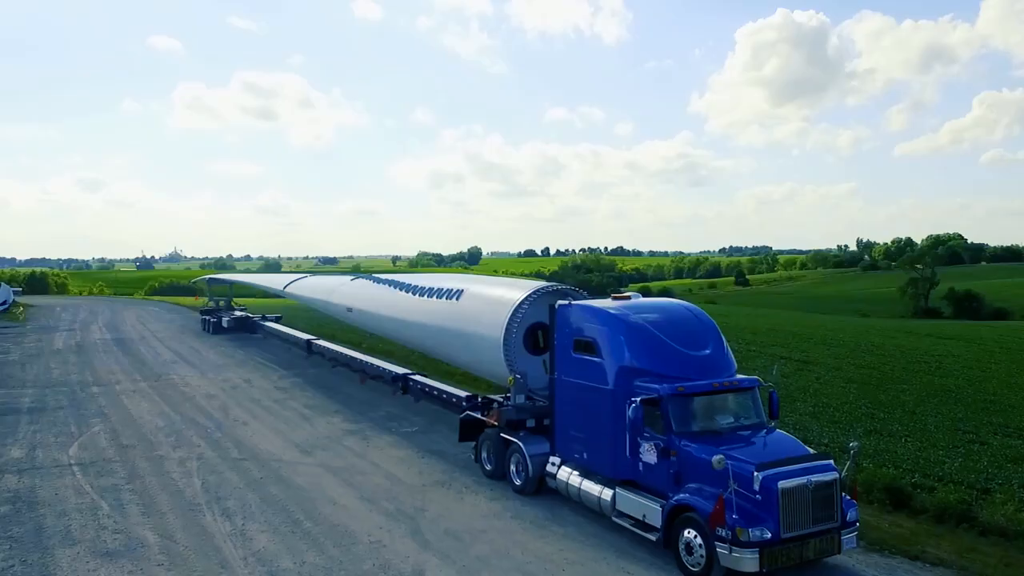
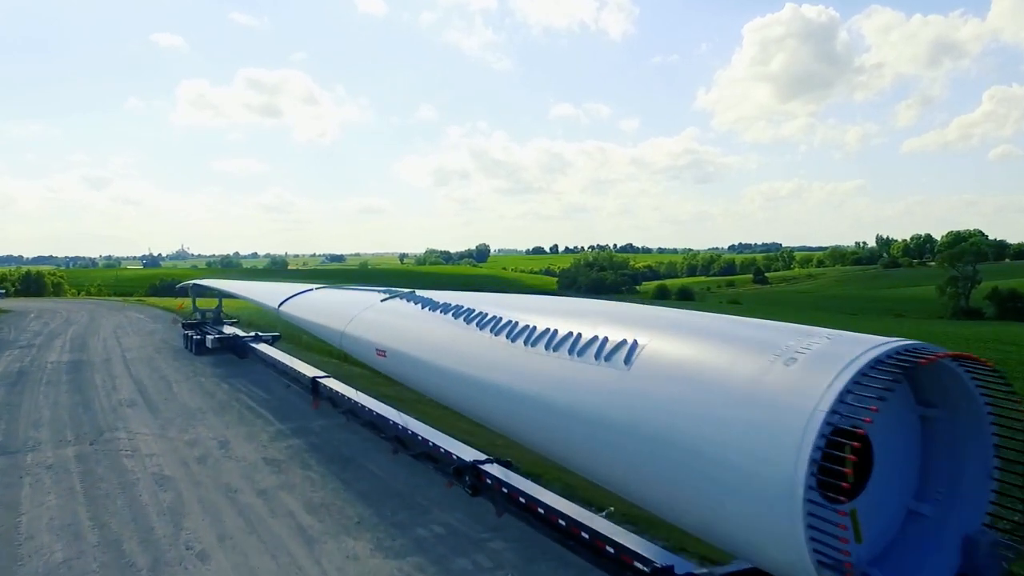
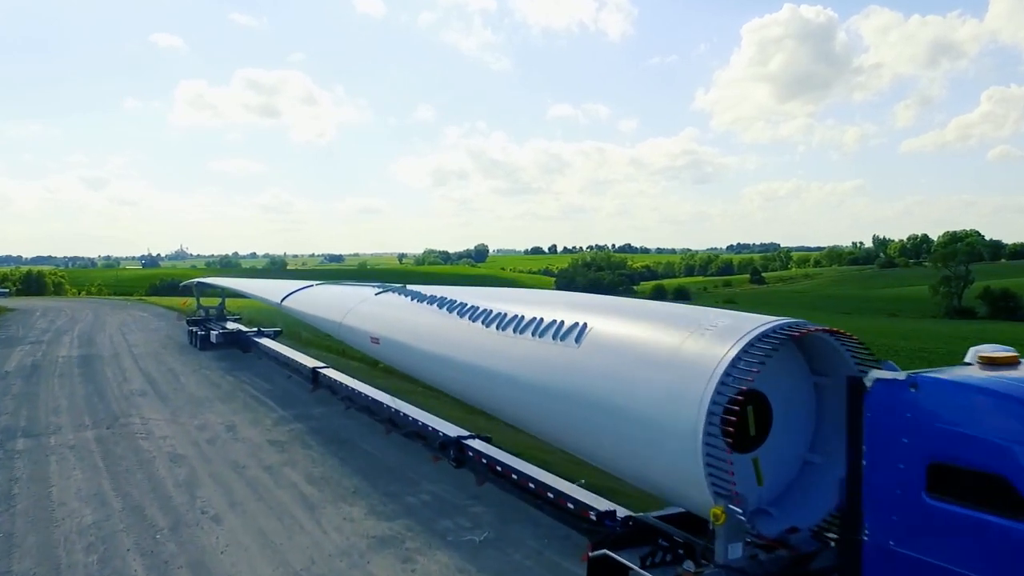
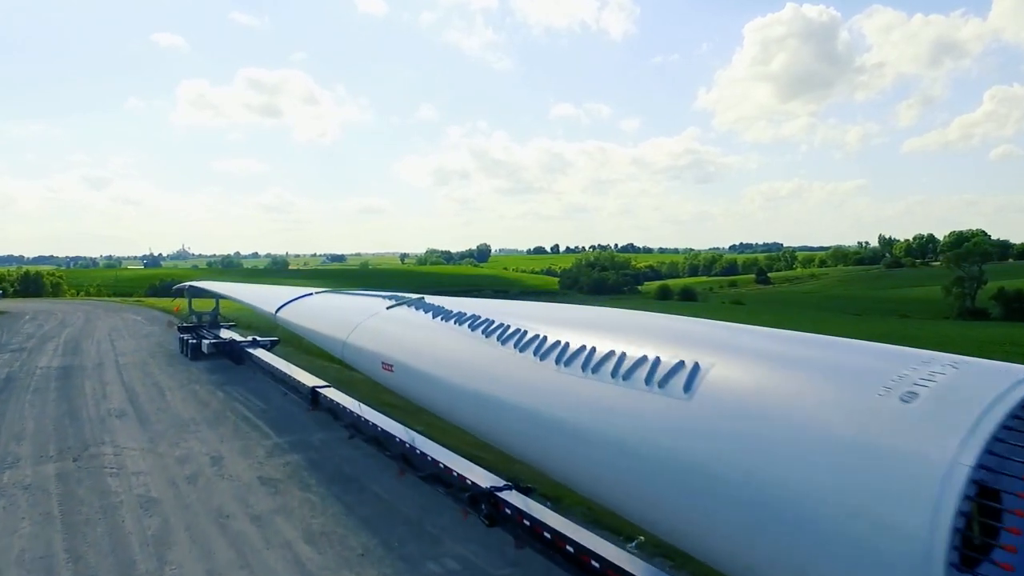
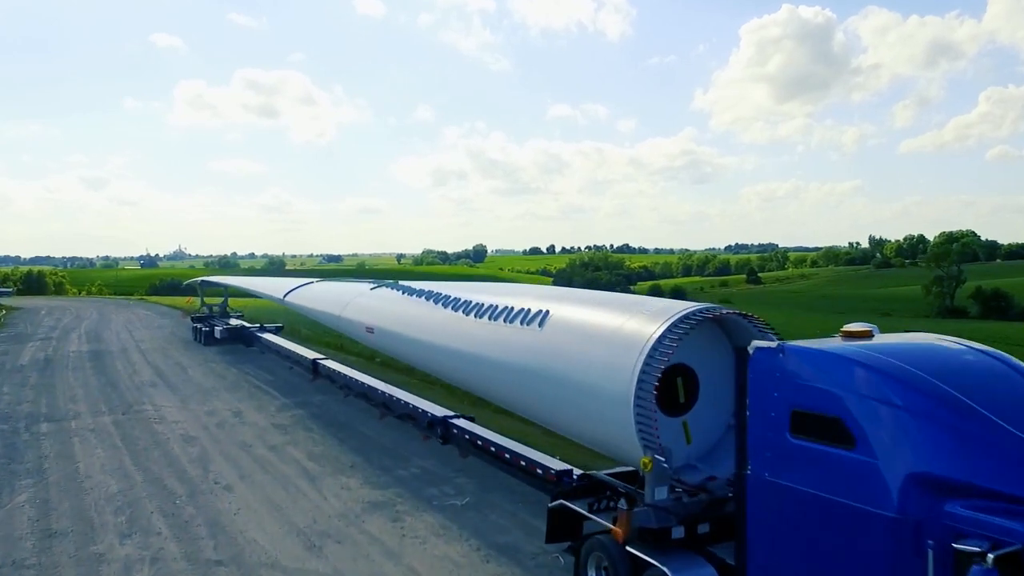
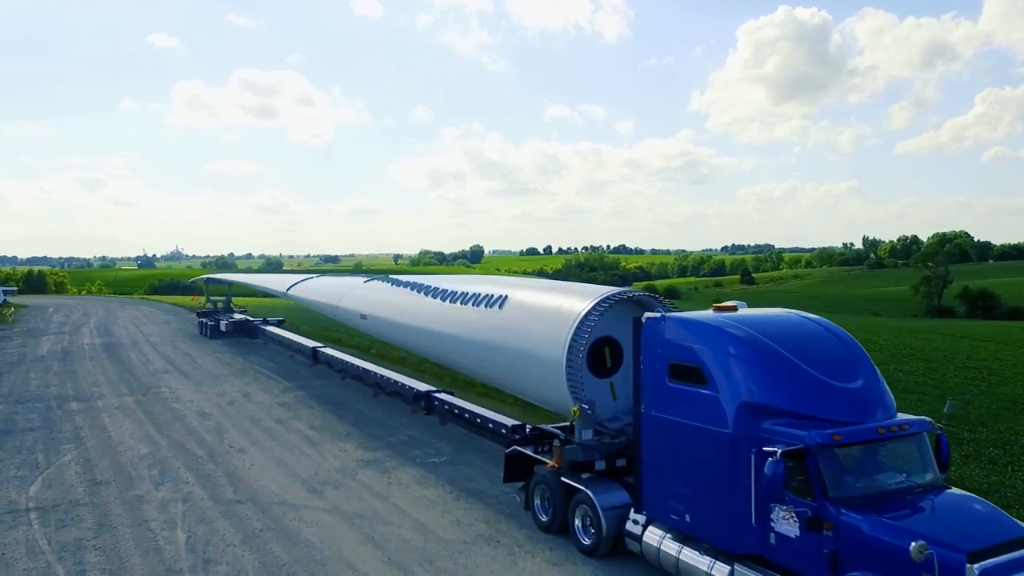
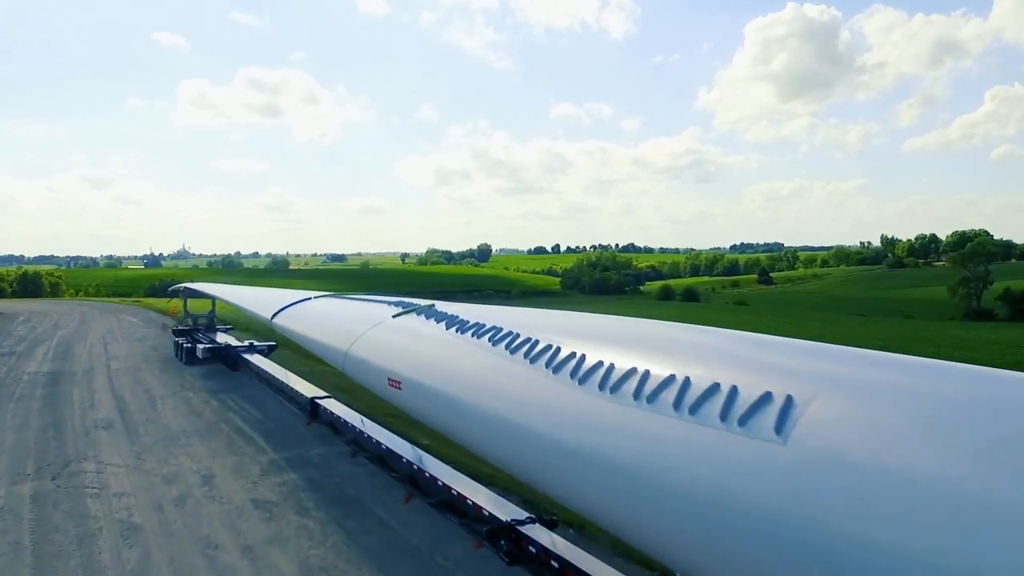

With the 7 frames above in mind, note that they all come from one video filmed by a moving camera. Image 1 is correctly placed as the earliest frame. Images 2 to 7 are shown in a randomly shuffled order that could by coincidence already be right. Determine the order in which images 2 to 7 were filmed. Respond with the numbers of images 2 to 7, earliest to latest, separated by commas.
6, 5, 3, 2, 4, 7
